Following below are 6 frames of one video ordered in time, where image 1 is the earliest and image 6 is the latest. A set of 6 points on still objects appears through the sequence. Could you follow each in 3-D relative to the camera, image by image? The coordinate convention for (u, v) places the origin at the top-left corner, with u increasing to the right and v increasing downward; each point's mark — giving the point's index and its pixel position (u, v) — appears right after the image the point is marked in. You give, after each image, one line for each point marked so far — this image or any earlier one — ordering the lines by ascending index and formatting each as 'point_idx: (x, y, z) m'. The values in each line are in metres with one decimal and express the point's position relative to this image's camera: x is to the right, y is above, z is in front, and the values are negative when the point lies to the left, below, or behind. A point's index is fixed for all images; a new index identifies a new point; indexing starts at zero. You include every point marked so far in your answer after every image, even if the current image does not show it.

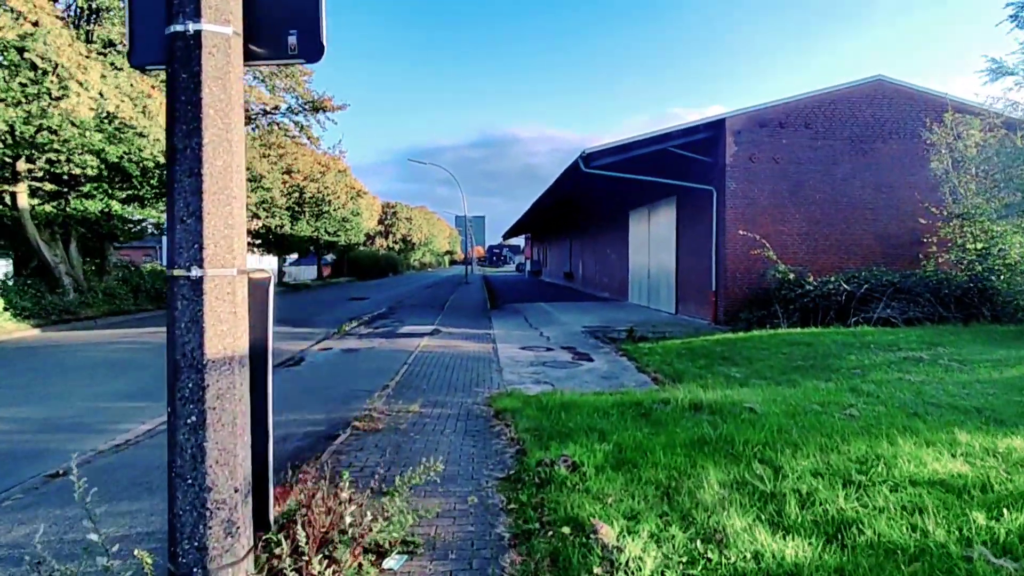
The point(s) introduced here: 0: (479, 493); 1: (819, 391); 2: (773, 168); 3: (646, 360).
0: (-0.2, -1.1, +3.2) m
1: (+2.8, -0.9, +5.6) m
2: (+5.9, +2.7, +13.6) m
3: (+2.0, -1.1, +9.2) m
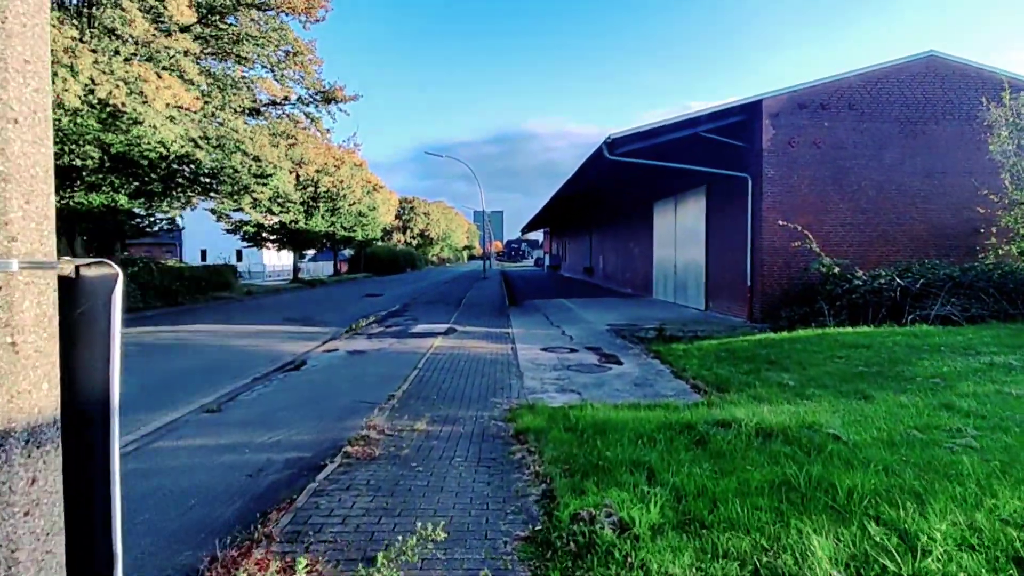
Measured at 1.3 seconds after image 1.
0: (-0.1, -1.1, +2.4) m
1: (+3.0, -0.9, +4.6) m
2: (+6.3, +2.8, +12.6) m
3: (+2.3, -1.0, +8.3) m
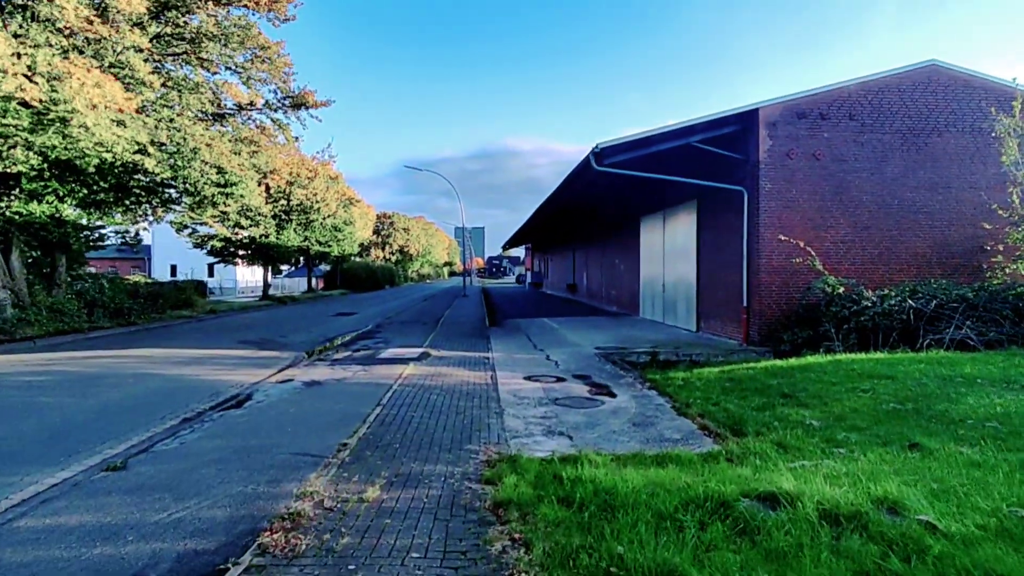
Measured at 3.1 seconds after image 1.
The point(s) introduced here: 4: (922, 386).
0: (-0.1, -1.2, +1.4) m
1: (+2.9, -1.1, +3.7) m
2: (+5.9, +2.4, +11.8) m
3: (+2.1, -1.3, +7.3) m
4: (+4.4, -1.1, +6.5) m
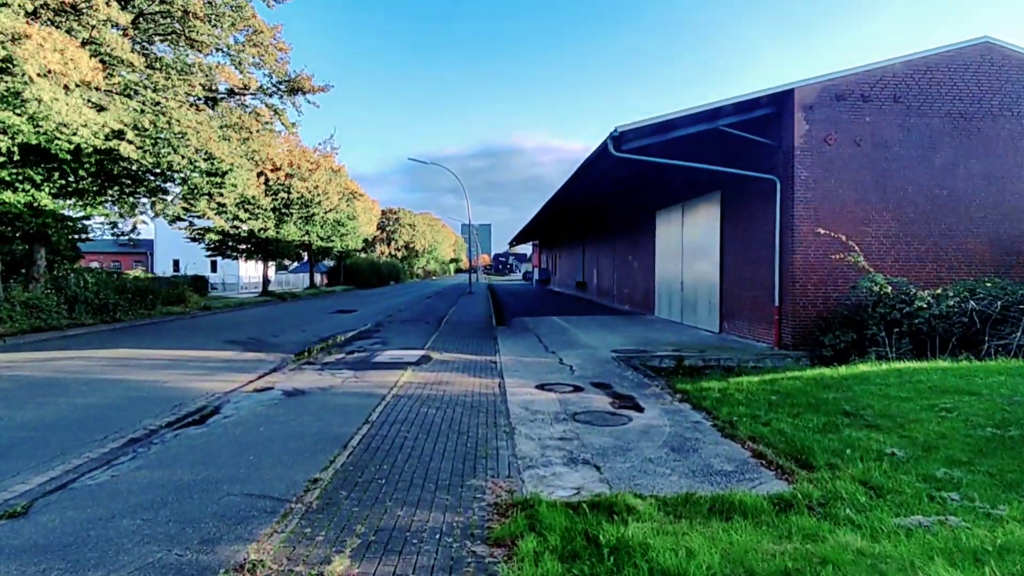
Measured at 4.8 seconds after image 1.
0: (-0.1, -1.2, +0.3) m
1: (+3.0, -1.1, +2.6) m
2: (+6.1, +2.4, +10.7) m
3: (+2.2, -1.3, +6.2) m
4: (+4.5, -1.0, +5.5) m
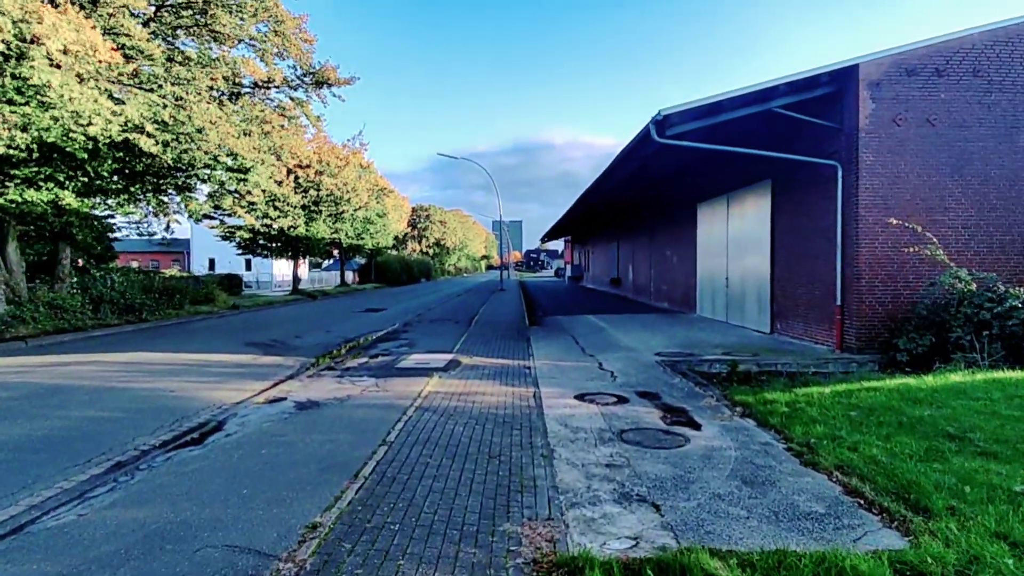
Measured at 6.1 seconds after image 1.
0: (0.0, -1.2, -0.4) m
1: (+3.1, -1.1, +1.7) m
2: (+6.6, +2.5, +9.6) m
3: (+2.5, -1.3, +5.4) m
4: (+4.8, -1.0, +4.4) m
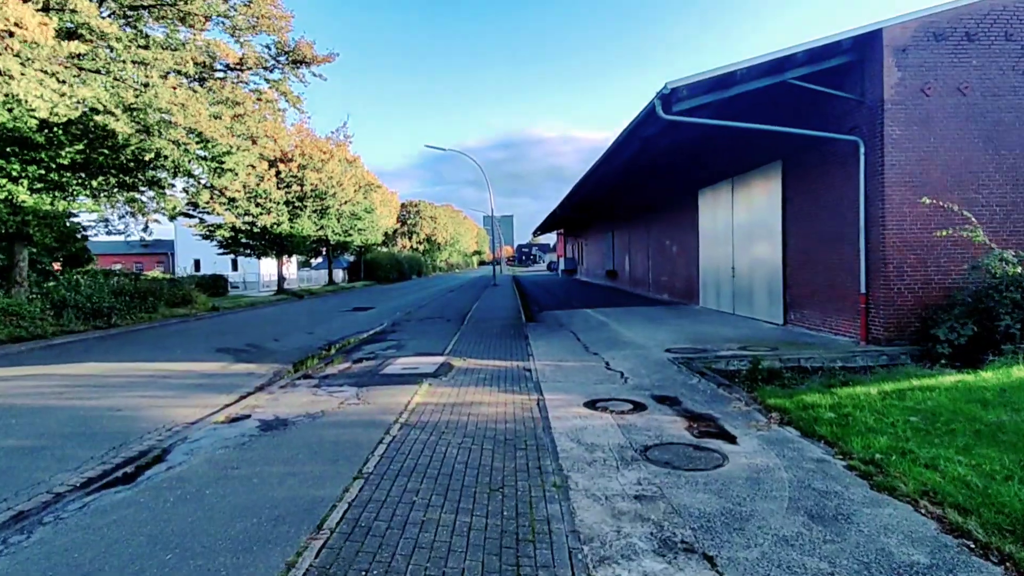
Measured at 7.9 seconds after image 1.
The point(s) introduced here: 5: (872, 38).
0: (+0.1, -1.2, -1.3) m
1: (+3.2, -1.0, +0.8) m
2: (+6.5, +2.7, +8.8) m
3: (+2.6, -1.2, +4.5) m
4: (+4.9, -0.9, +3.6) m
5: (+5.3, +3.7, +8.8) m
